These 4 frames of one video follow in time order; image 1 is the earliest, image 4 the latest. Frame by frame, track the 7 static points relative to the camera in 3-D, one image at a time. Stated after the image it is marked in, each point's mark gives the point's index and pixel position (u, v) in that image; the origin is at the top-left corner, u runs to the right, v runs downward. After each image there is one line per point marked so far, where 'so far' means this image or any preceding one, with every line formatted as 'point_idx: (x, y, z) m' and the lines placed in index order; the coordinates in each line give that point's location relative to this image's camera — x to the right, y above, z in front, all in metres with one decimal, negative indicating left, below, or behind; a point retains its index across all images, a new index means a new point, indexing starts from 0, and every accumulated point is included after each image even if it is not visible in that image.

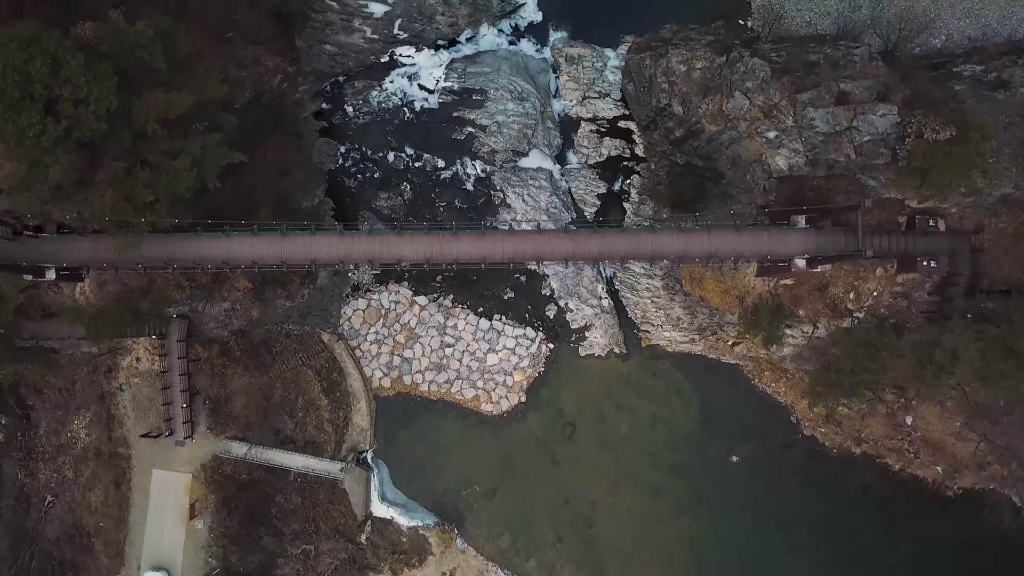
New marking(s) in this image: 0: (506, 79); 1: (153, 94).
0: (-0.2, +5.3, +19.5) m
1: (-5.9, +3.2, +12.7) m
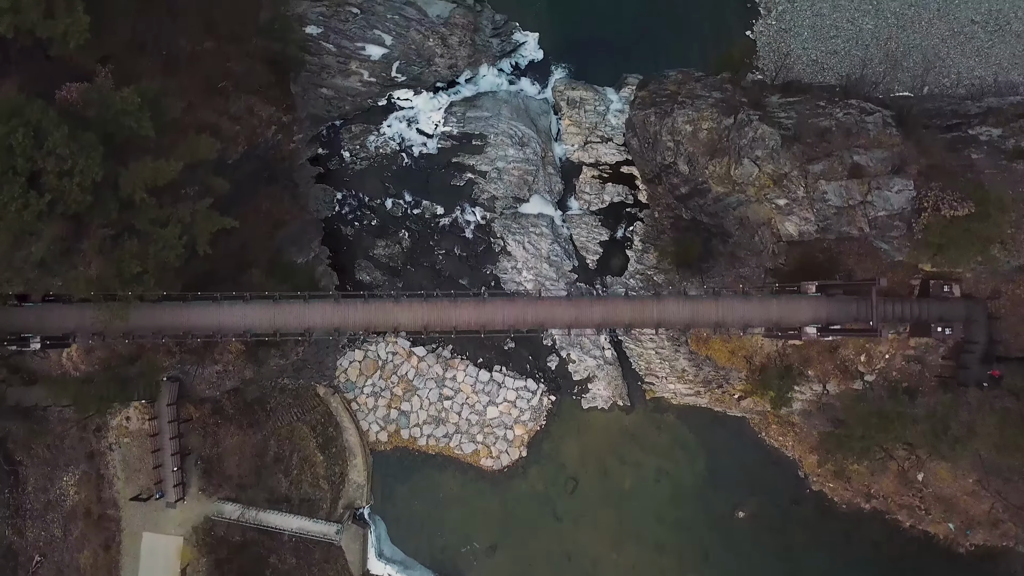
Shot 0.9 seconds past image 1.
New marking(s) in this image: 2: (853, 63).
0: (-0.1, +4.1, +19.1) m
1: (-5.9, +2.0, +12.3) m
2: (+9.2, +6.2, +21.1) m
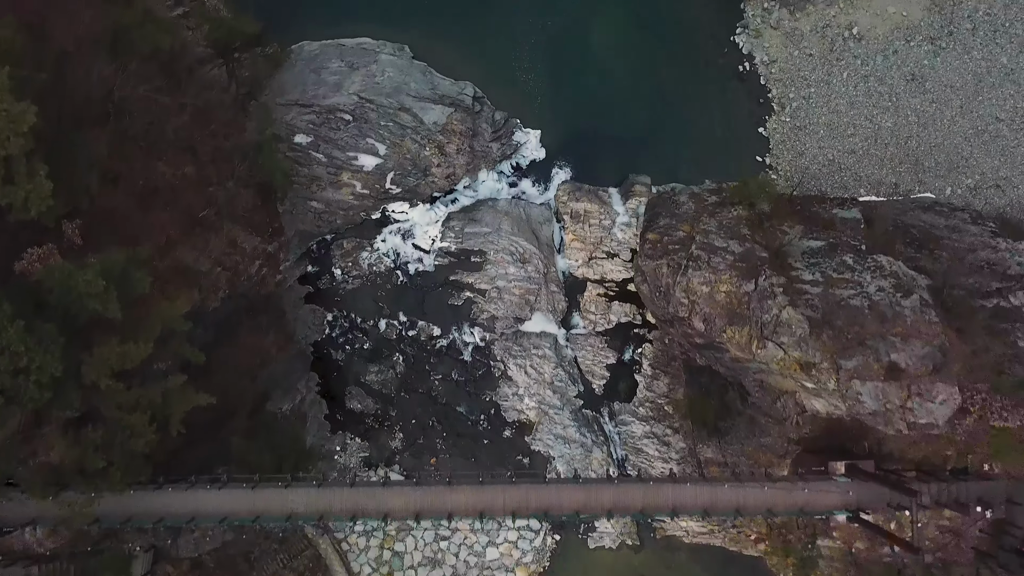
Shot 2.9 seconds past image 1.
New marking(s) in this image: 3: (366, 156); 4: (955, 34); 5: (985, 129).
0: (-0.1, +1.1, +18.0) m
1: (-5.9, -0.9, +11.2) m
2: (+9.3, +3.3, +20.0) m
3: (-3.5, +3.1, +18.2) m
4: (+11.5, +6.6, +20.0) m
5: (+12.0, +4.1, +19.7) m
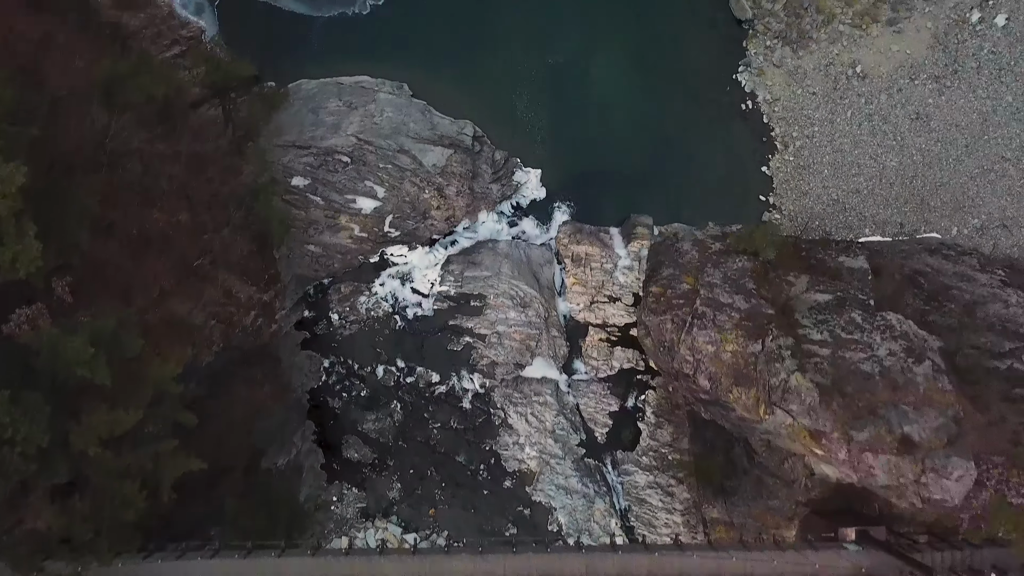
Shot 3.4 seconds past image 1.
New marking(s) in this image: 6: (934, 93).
0: (-0.1, +0.1, +17.7) m
1: (-5.9, -1.8, +10.9) m
2: (+9.3, +2.2, +19.8) m
3: (-3.4, +2.1, +18.0) m
4: (+11.5, +5.6, +19.8) m
5: (+12.1, +3.0, +19.5) m
6: (+10.8, +5.0, +19.8) m
